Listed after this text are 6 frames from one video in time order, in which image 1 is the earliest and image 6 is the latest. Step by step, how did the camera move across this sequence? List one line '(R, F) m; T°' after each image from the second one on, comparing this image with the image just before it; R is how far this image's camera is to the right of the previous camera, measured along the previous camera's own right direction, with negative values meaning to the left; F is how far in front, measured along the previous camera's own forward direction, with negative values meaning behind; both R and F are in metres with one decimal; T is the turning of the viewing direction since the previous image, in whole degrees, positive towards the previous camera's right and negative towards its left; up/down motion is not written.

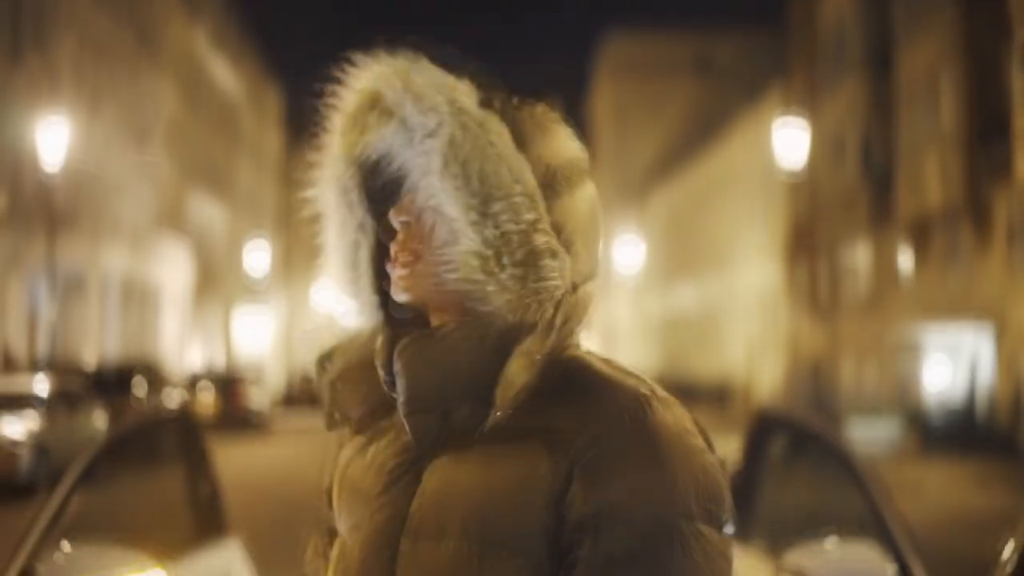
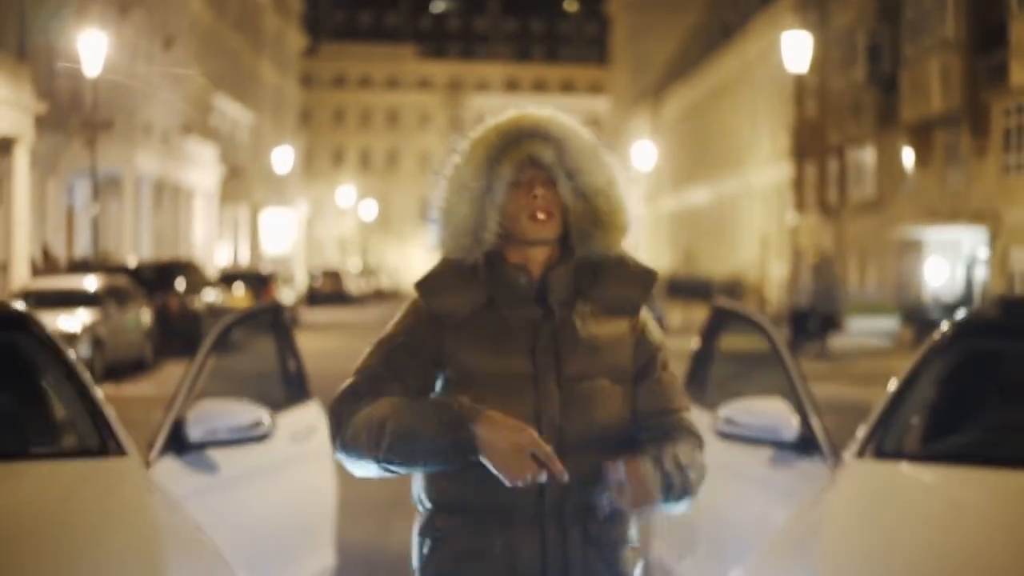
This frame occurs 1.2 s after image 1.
(0.0, -1.5) m; -1°
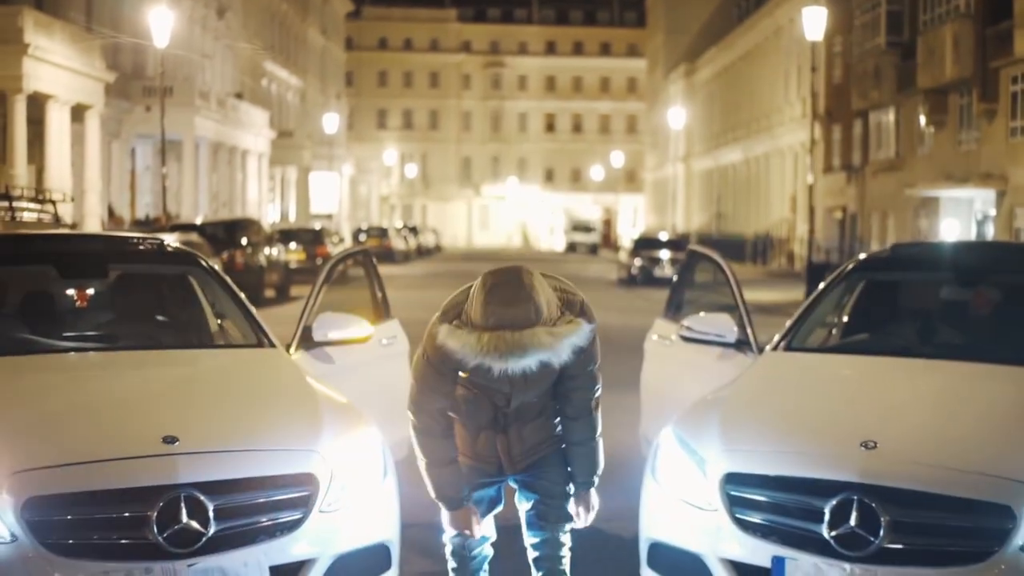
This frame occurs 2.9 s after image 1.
(+0.1, -2.2) m; -2°
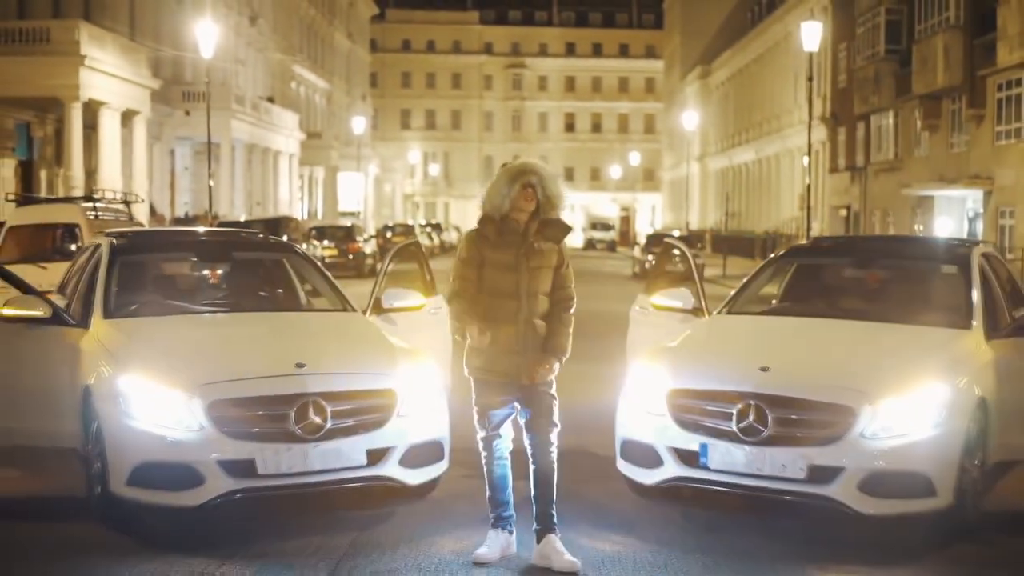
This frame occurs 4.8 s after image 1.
(0.0, -2.4) m; -1°
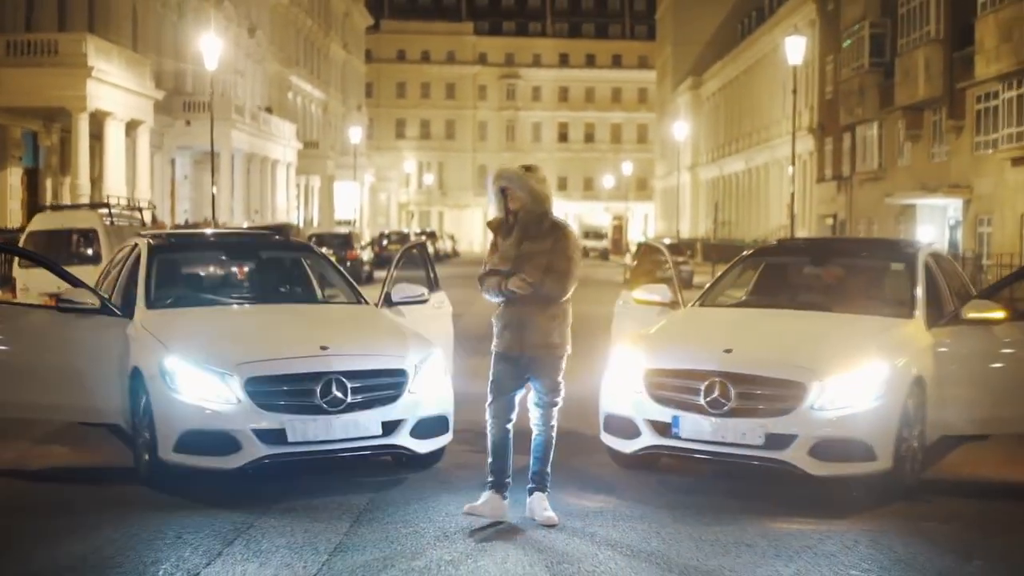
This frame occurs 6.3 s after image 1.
(0.0, -1.1) m; 0°
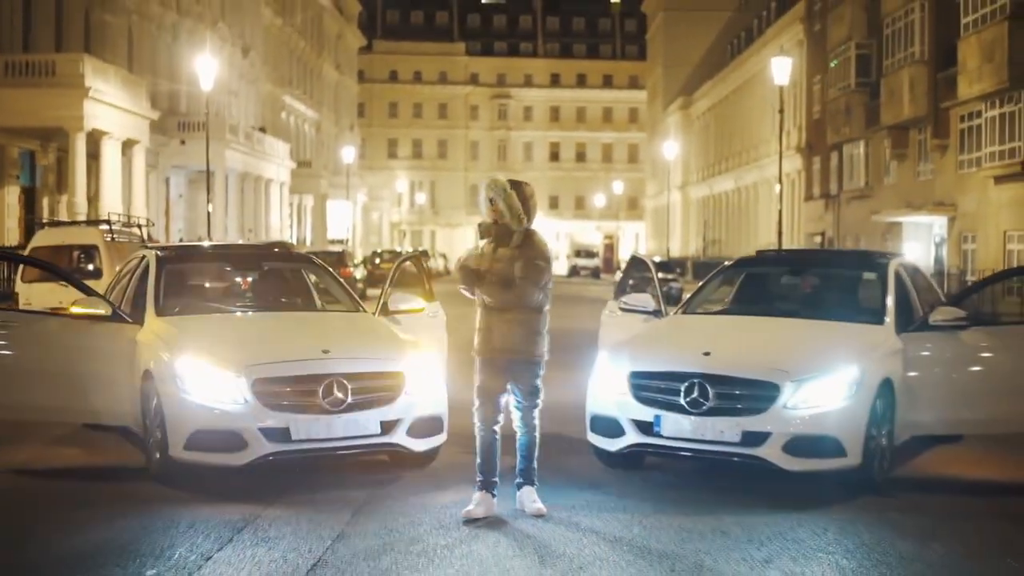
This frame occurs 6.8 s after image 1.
(0.0, -0.5) m; 0°
